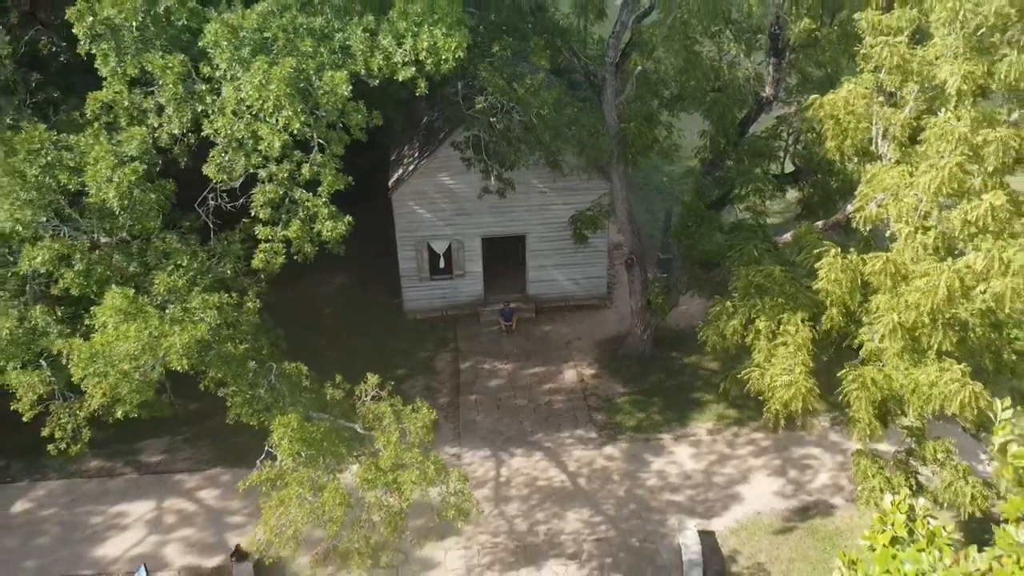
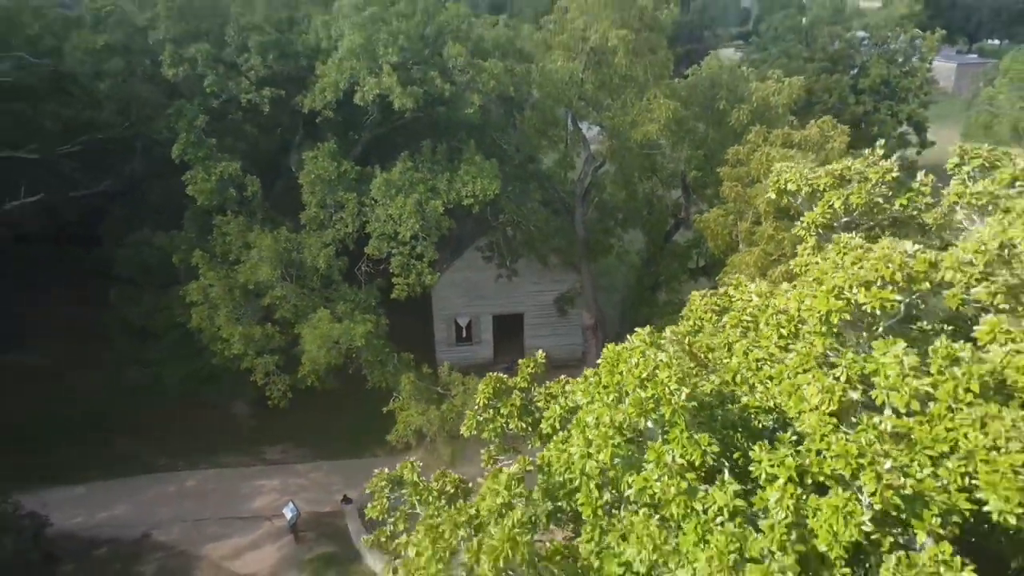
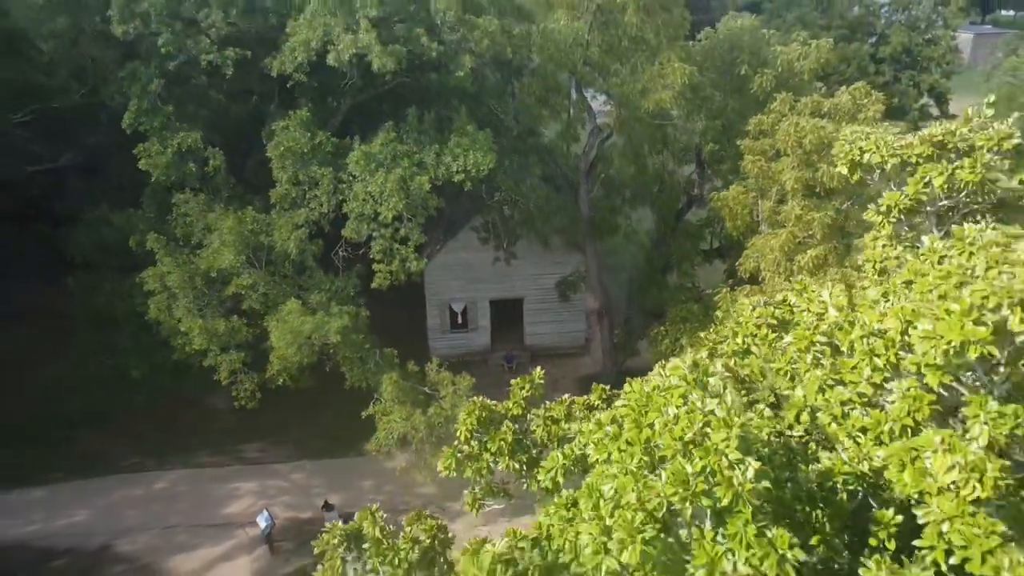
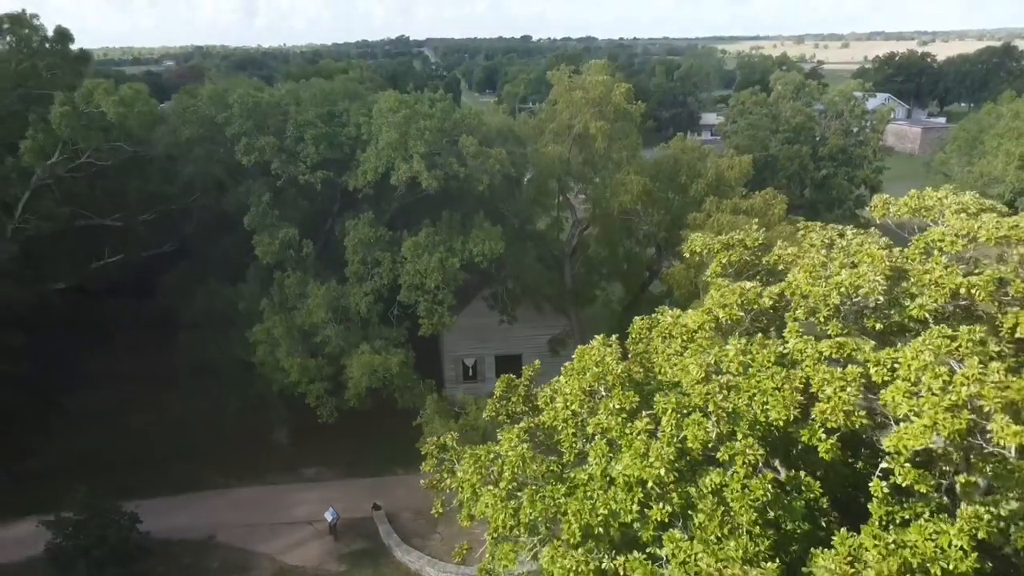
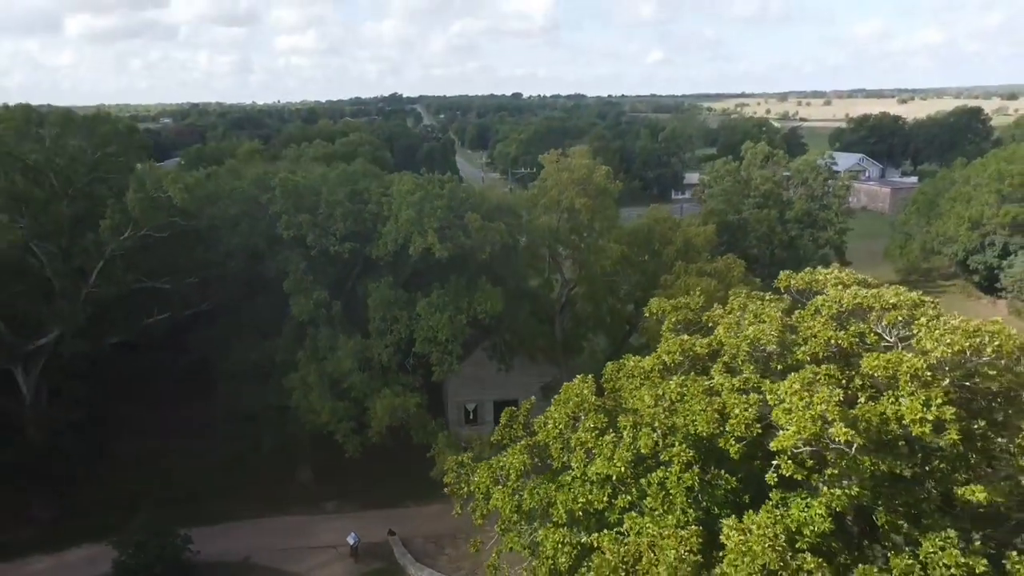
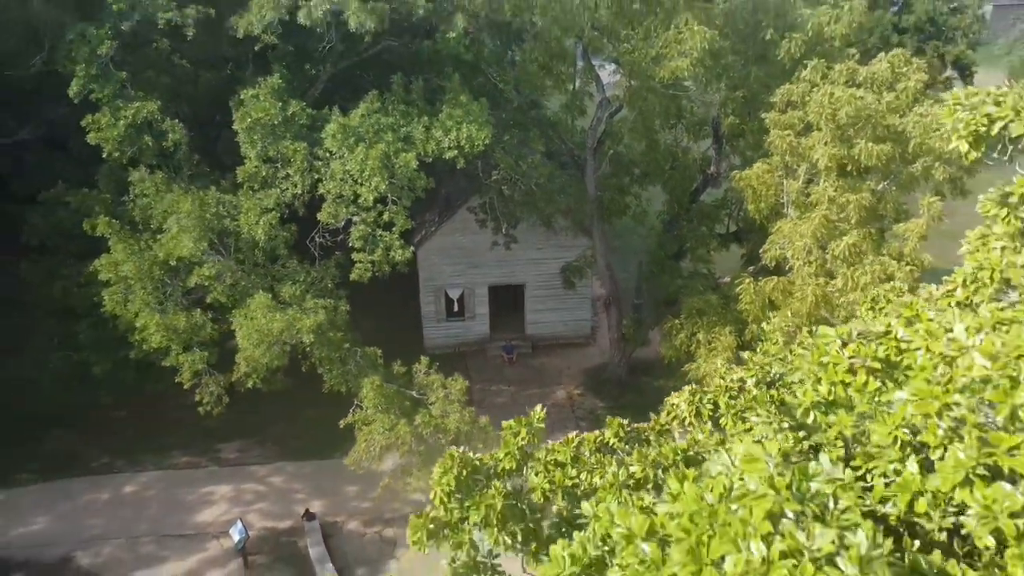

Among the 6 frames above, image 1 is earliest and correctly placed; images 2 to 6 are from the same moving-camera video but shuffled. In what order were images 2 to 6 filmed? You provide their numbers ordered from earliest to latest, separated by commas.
6, 3, 2, 4, 5
